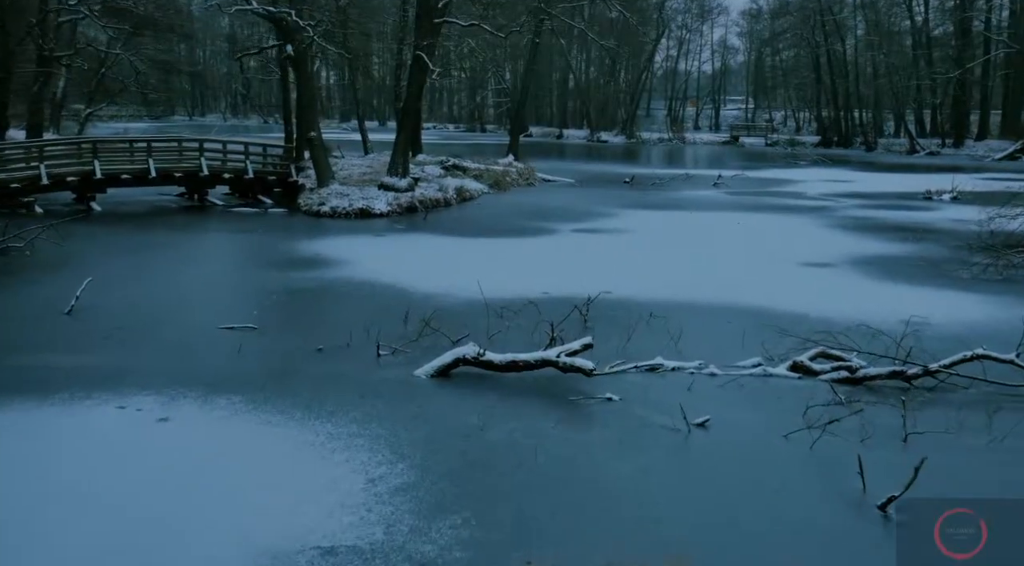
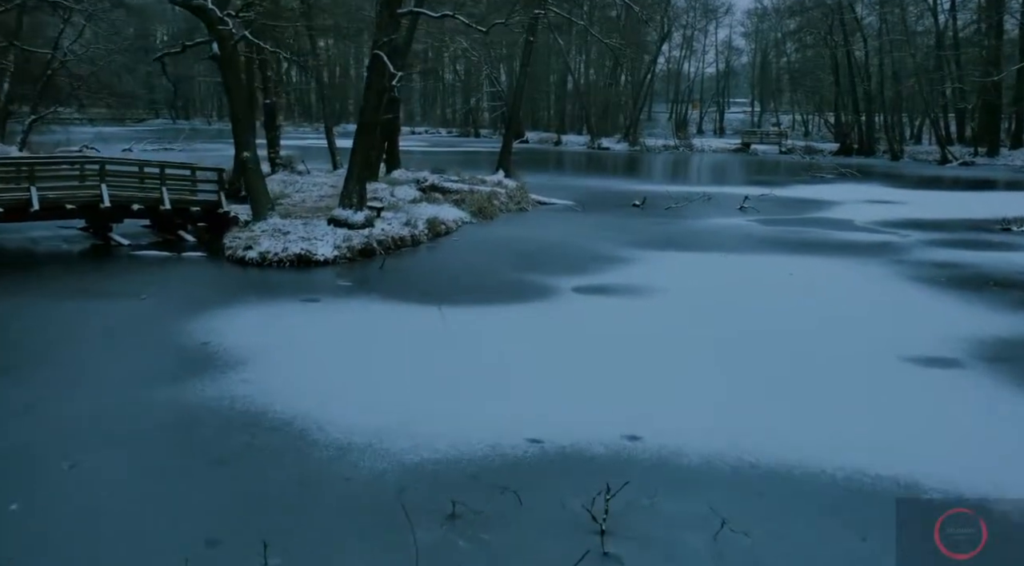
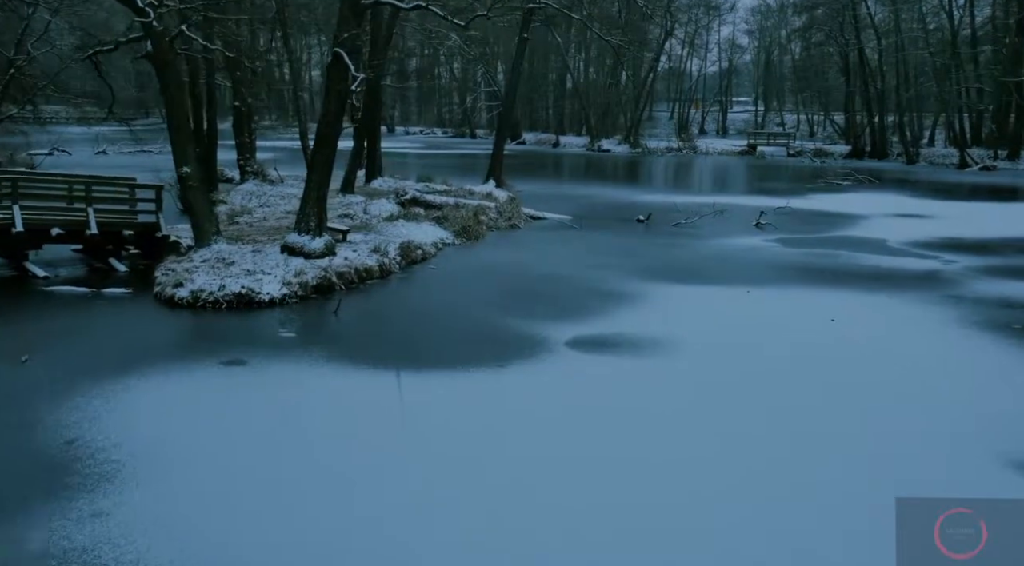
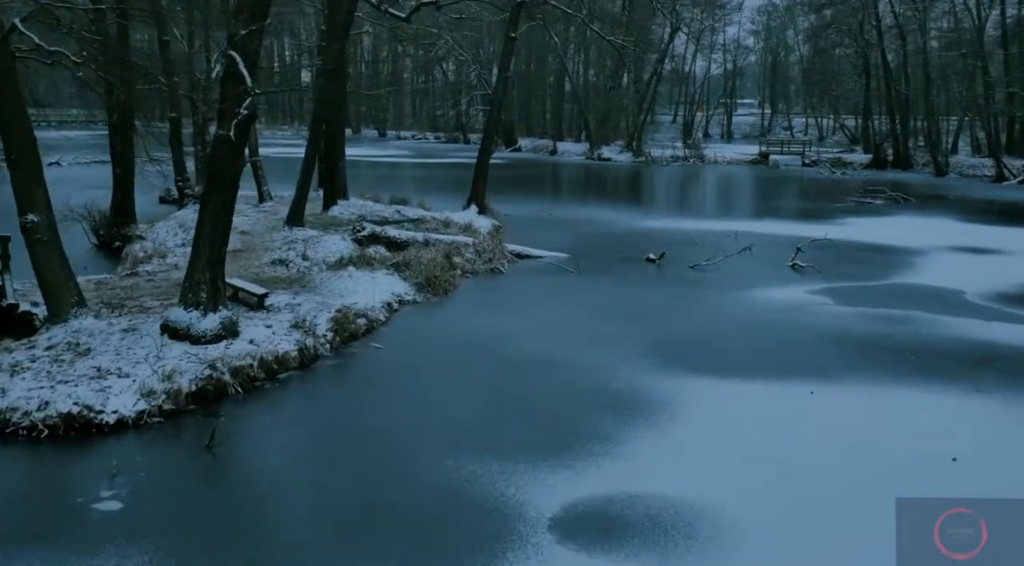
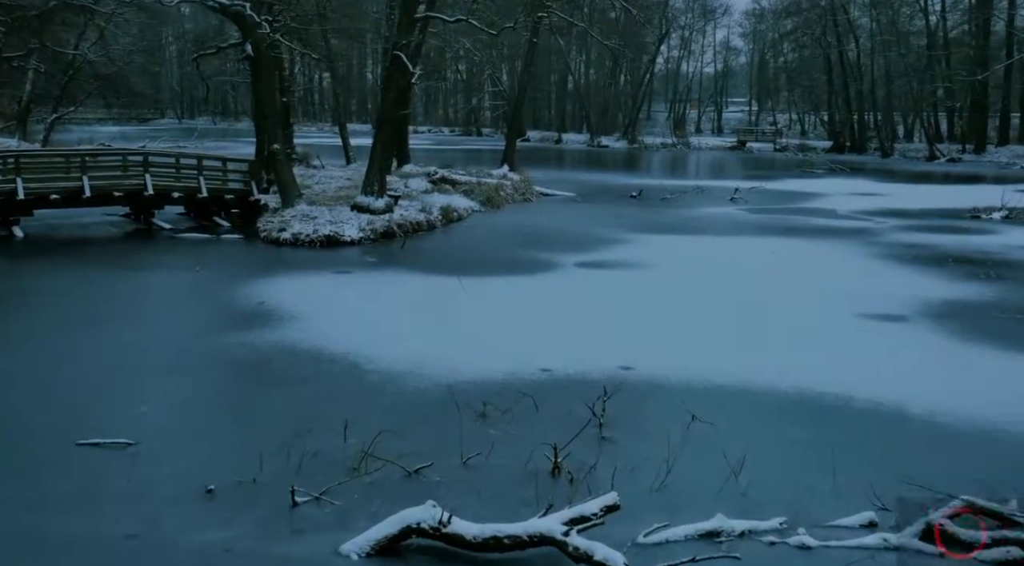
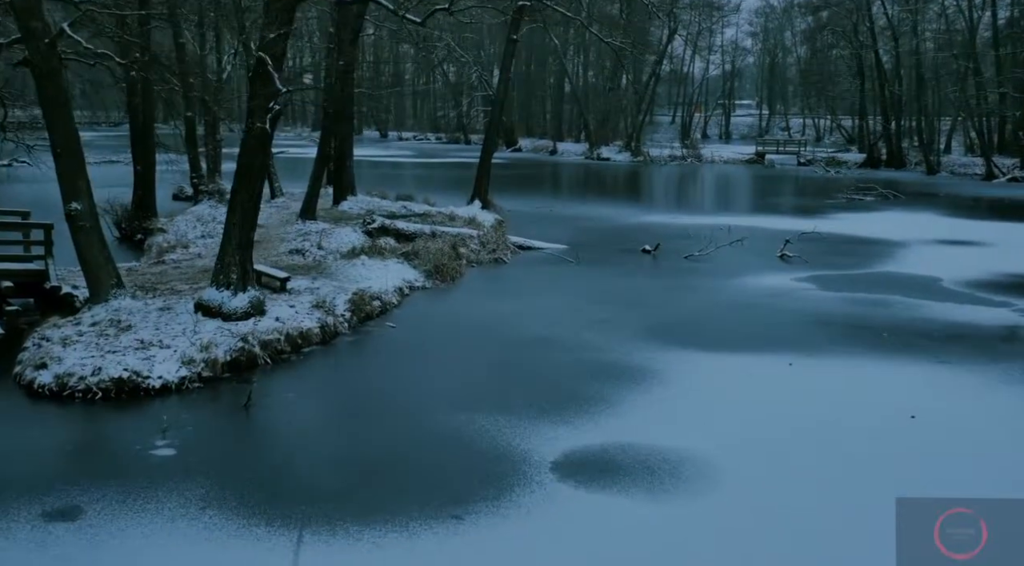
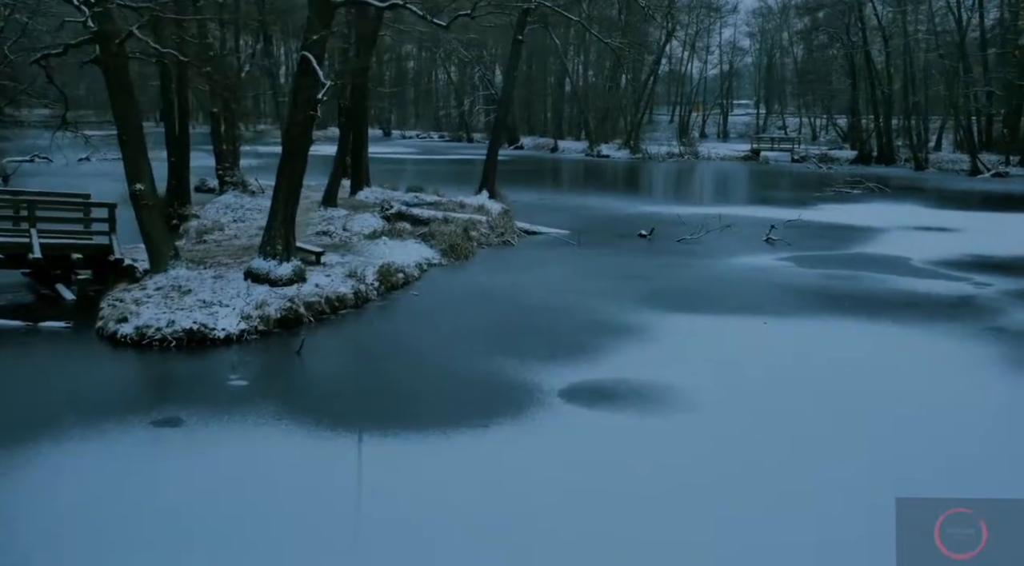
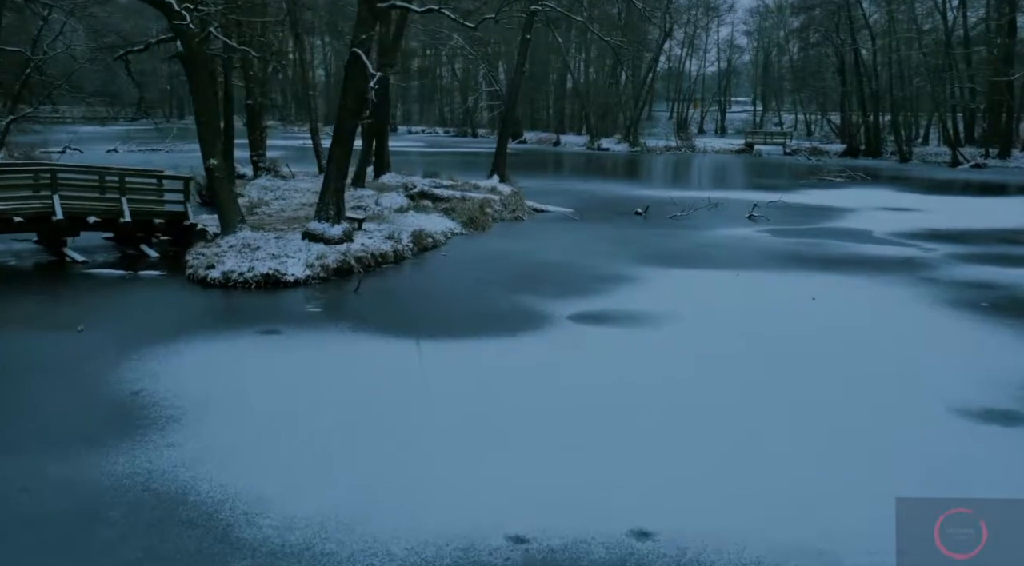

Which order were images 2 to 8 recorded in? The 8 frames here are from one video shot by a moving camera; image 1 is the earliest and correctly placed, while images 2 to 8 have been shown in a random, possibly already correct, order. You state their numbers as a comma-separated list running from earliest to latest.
5, 2, 8, 3, 7, 6, 4
